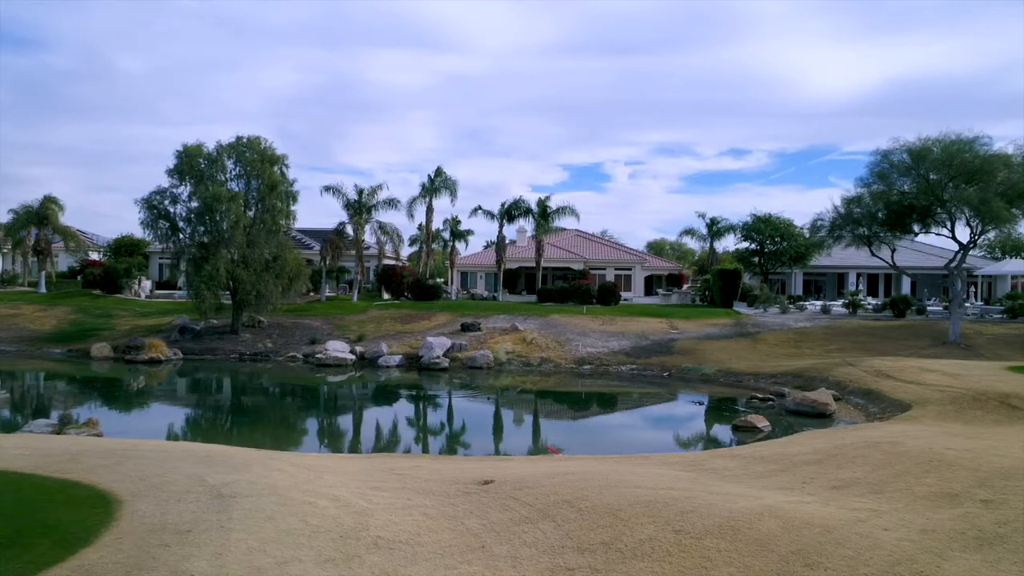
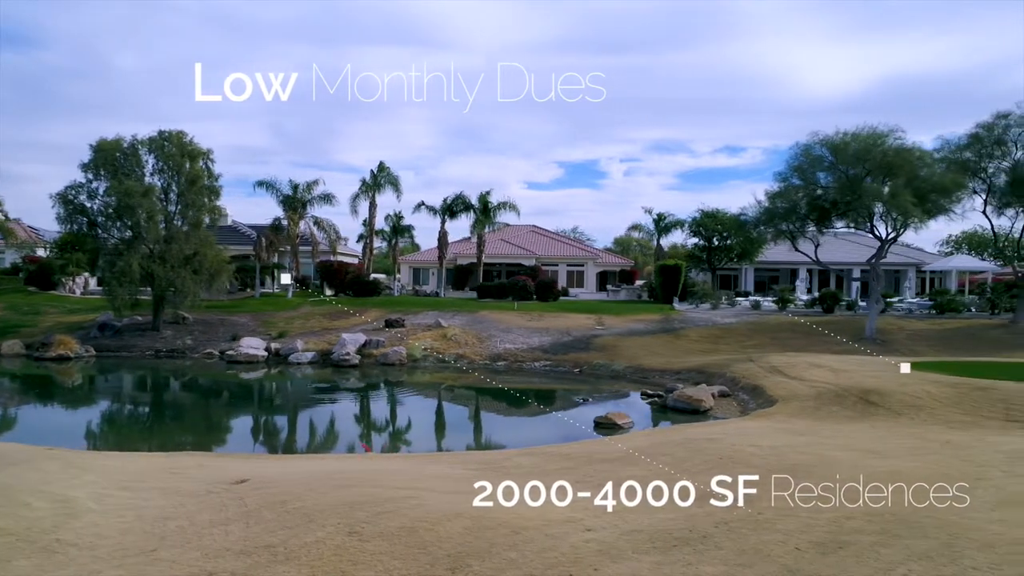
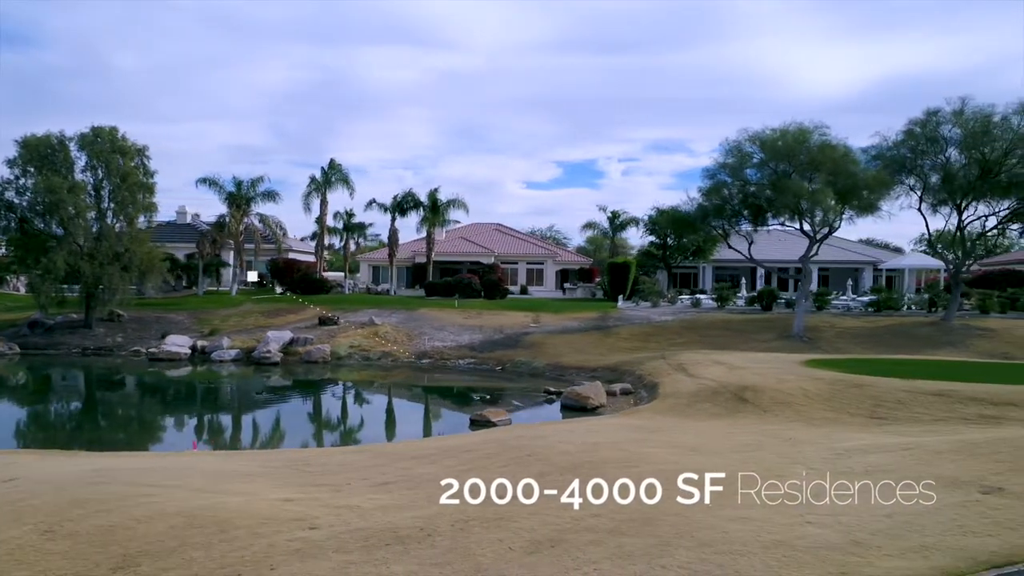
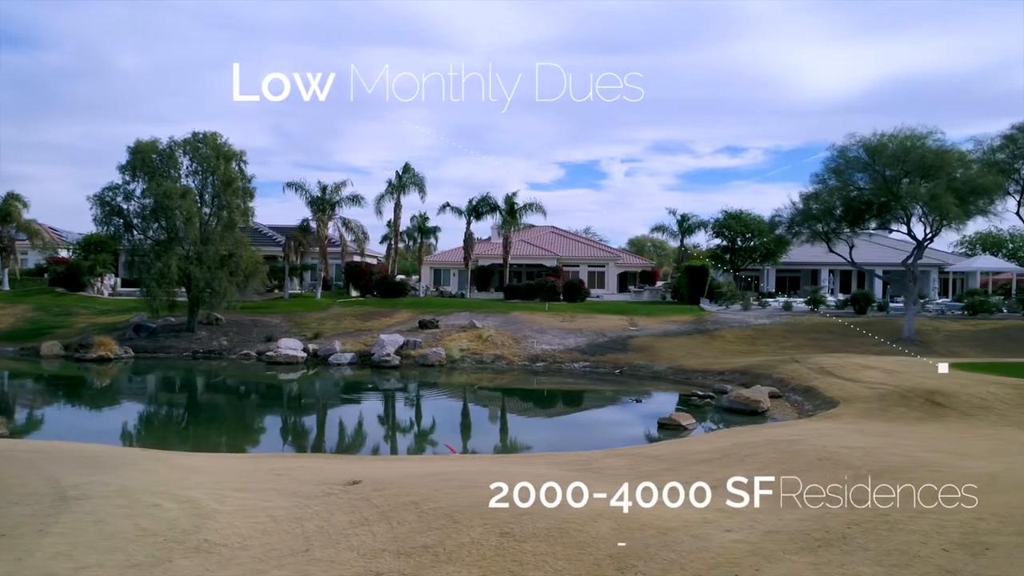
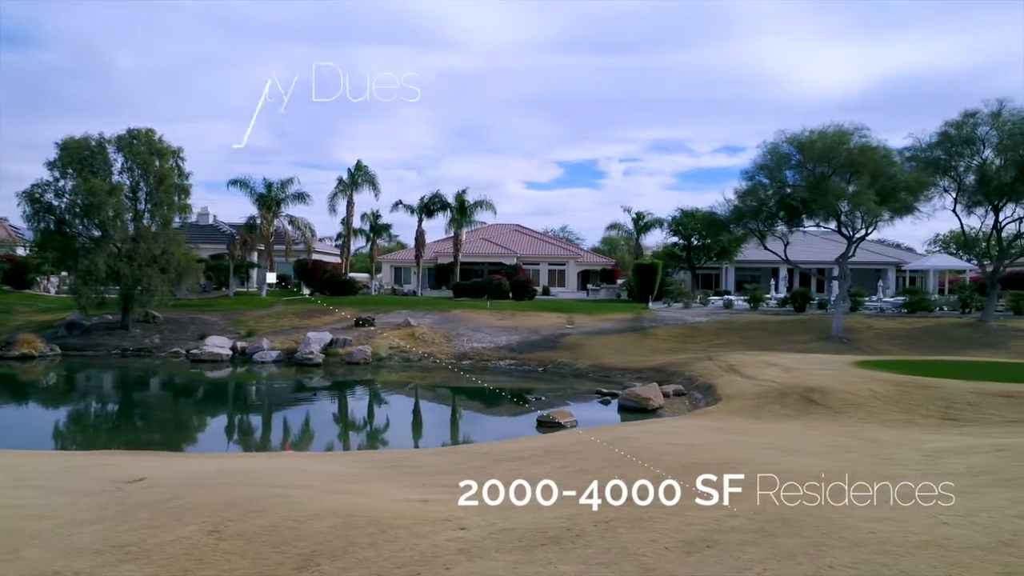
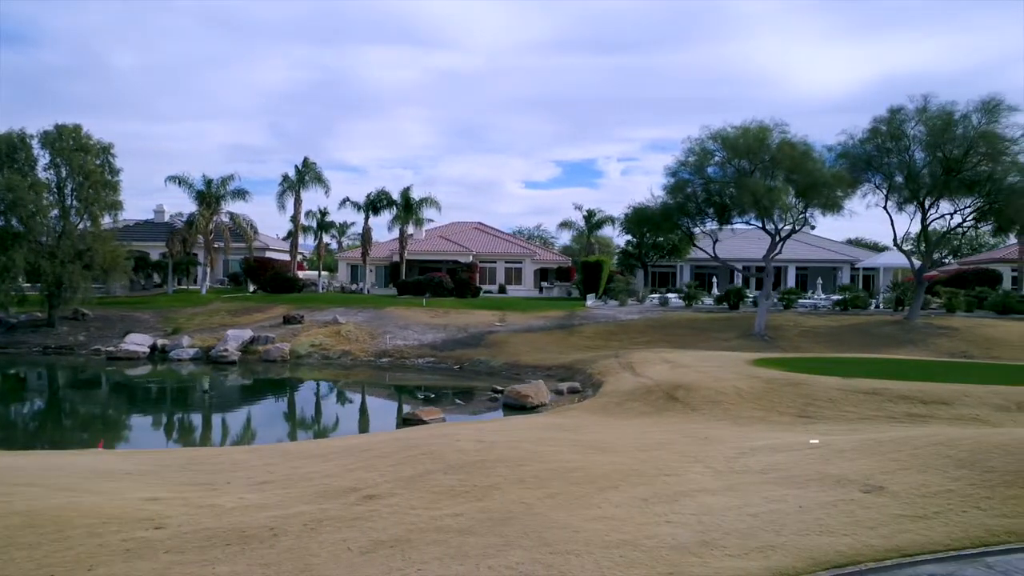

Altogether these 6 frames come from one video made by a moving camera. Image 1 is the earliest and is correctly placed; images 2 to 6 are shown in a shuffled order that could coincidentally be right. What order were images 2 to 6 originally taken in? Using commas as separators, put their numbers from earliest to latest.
4, 2, 5, 3, 6
